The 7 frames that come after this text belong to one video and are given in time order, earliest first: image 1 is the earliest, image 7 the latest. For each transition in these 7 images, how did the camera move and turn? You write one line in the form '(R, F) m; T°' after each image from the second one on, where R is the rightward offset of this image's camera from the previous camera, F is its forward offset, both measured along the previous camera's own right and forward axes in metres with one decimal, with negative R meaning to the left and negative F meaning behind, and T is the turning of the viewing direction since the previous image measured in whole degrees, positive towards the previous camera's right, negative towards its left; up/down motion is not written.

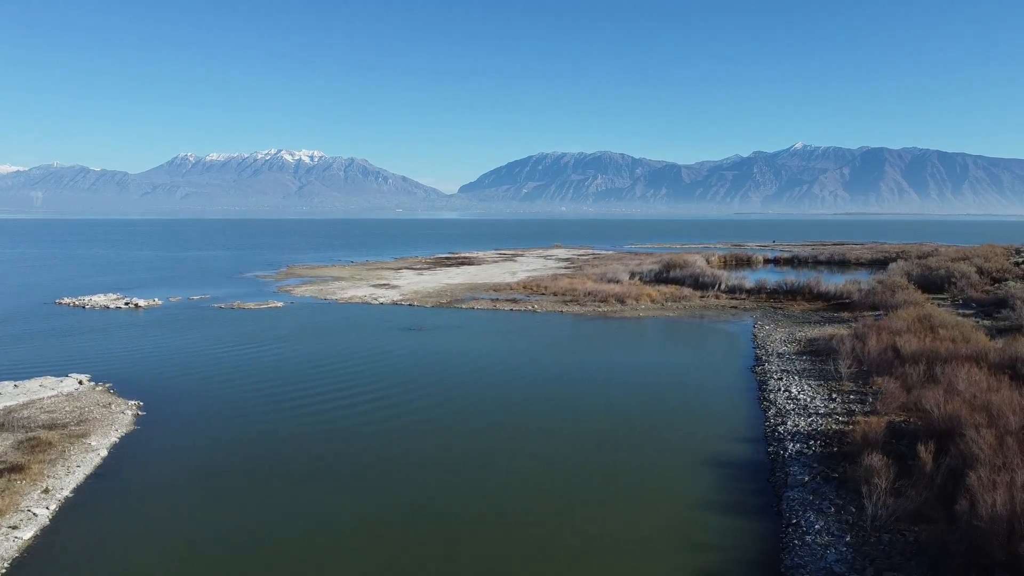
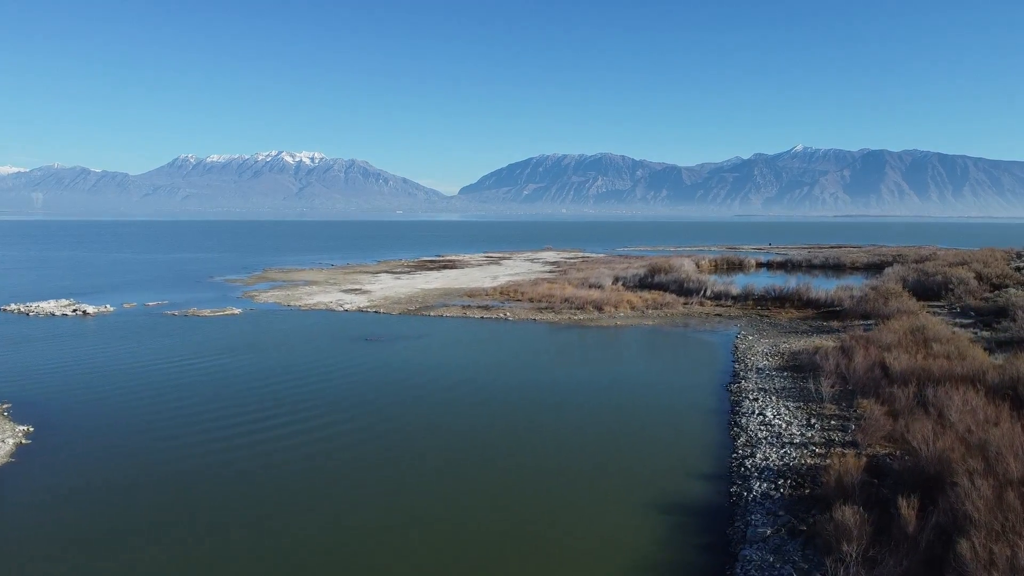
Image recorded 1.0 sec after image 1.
(+1.3, +1.5) m; 0°
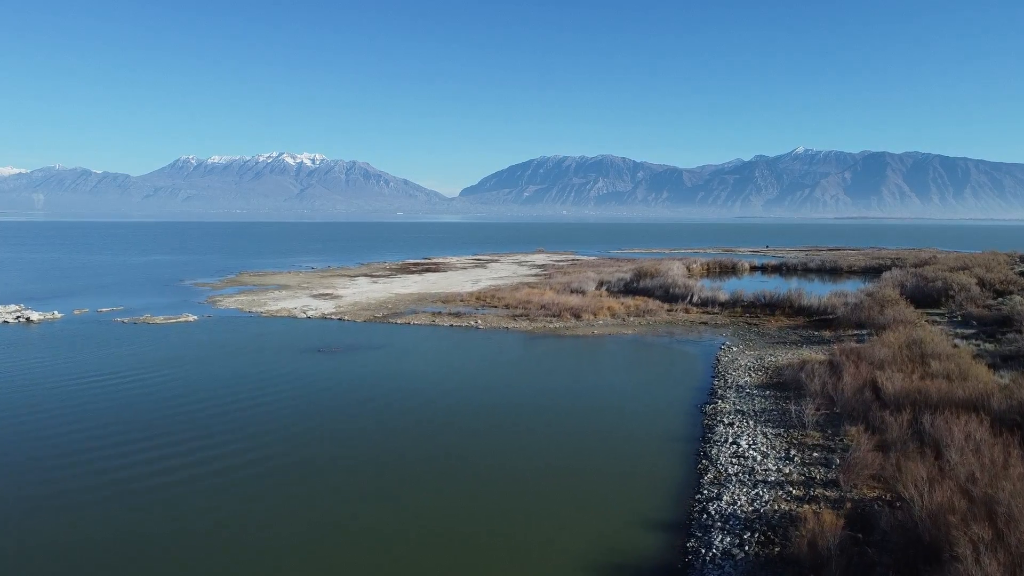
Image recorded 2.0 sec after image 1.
(+1.2, +1.6) m; 0°
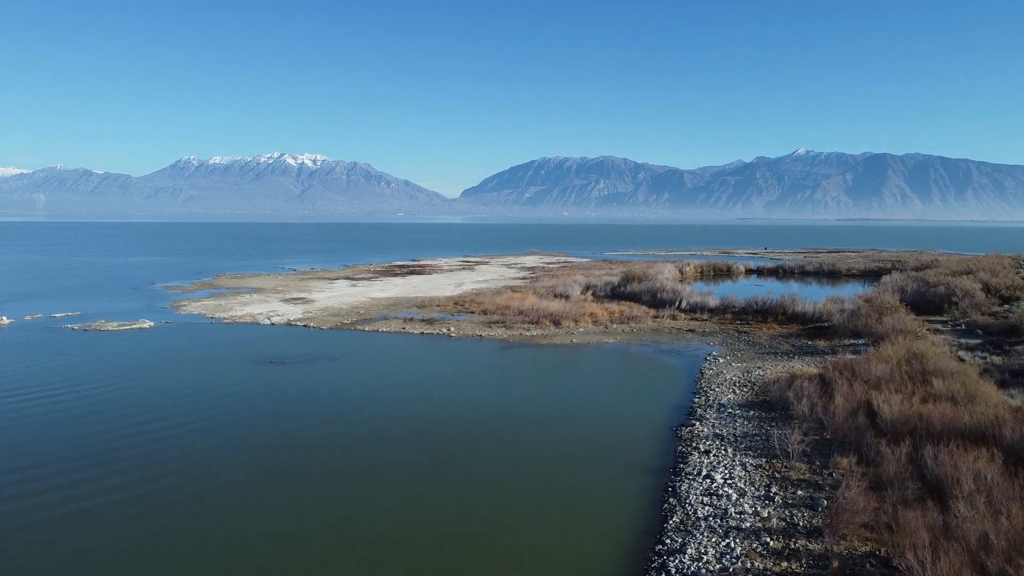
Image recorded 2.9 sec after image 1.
(+1.0, +1.5) m; 0°
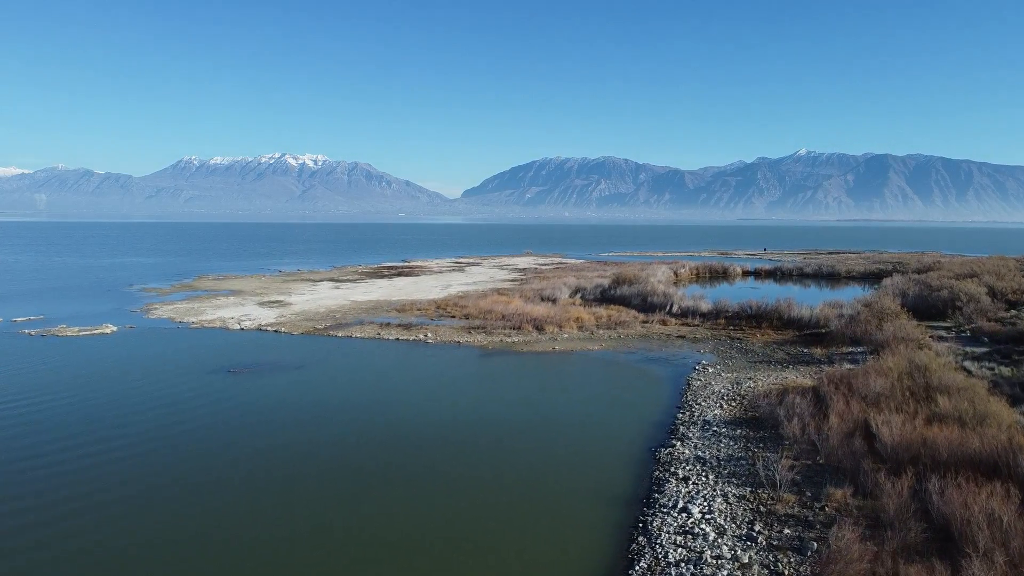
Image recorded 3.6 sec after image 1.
(+0.8, +1.2) m; 0°
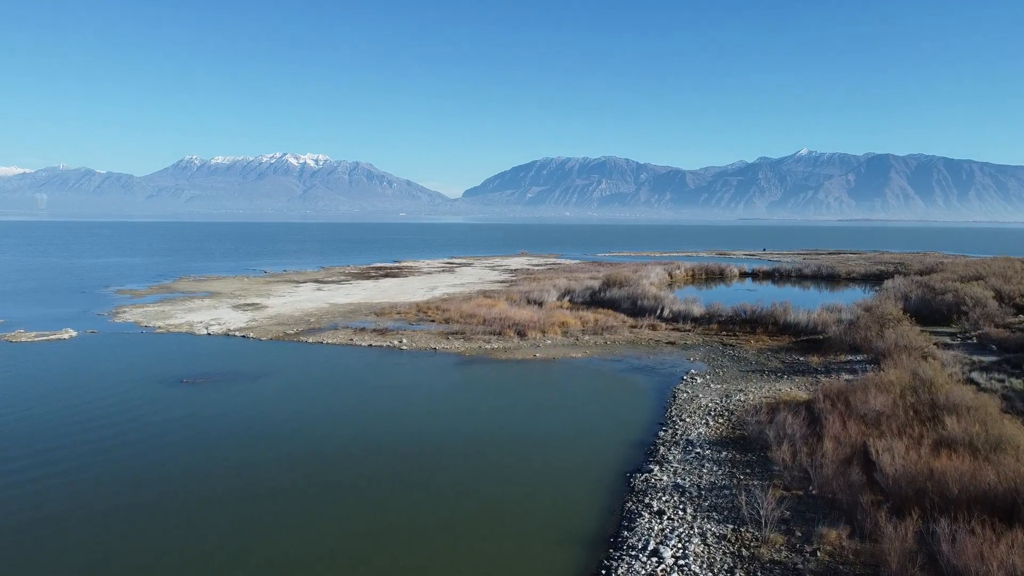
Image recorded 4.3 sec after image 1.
(+0.8, +1.2) m; 0°
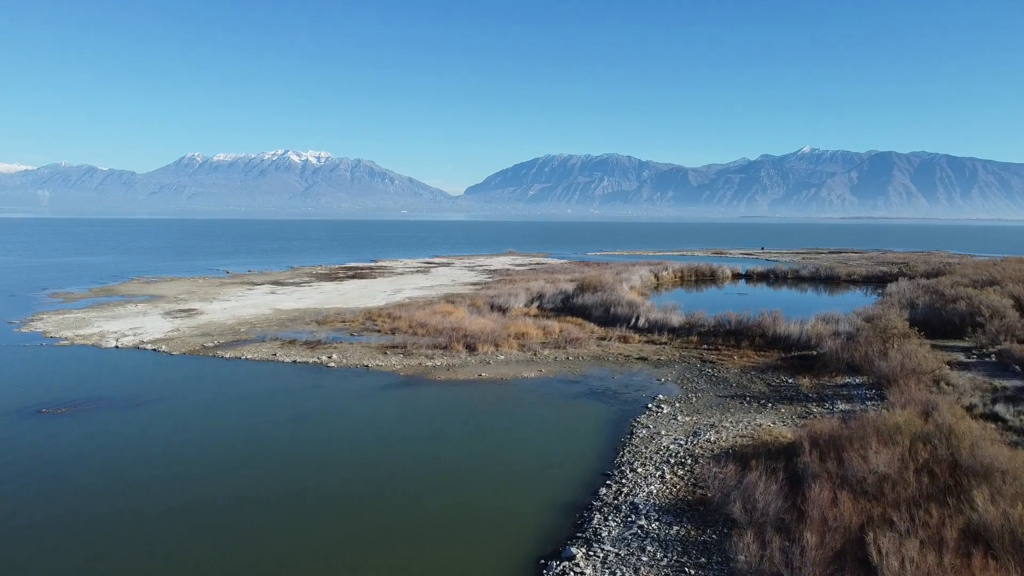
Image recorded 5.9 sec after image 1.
(+1.7, +2.7) m; 0°
